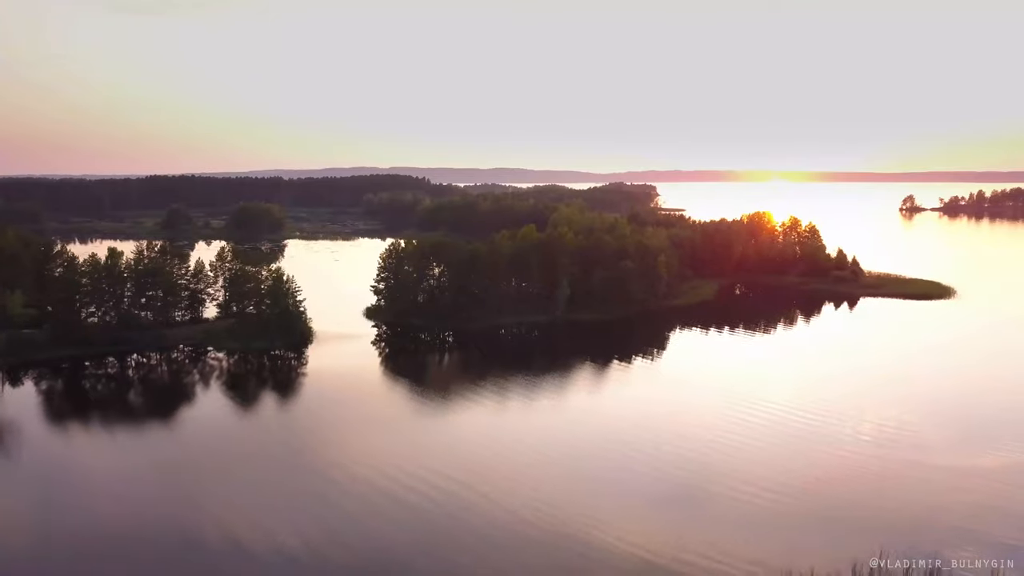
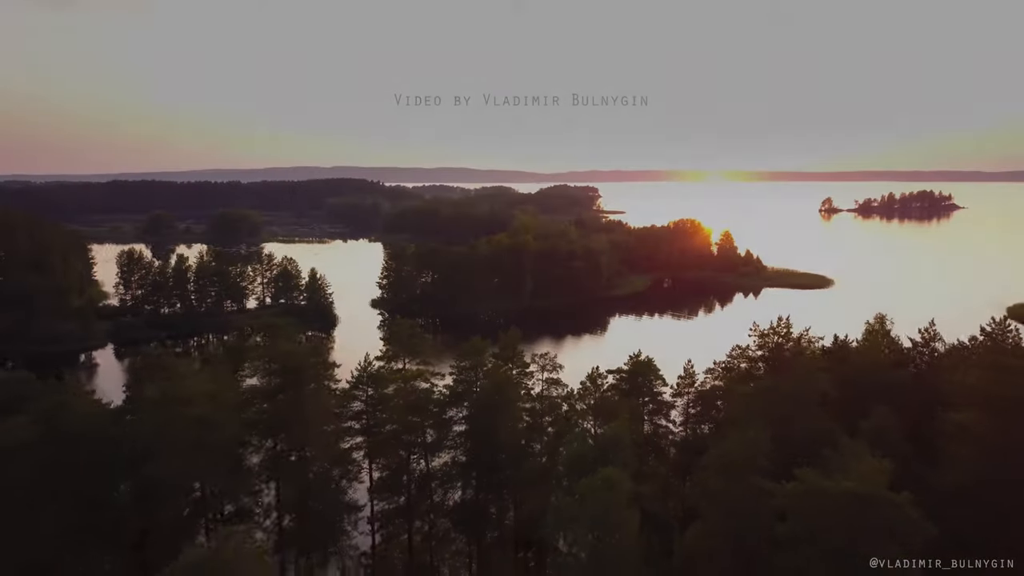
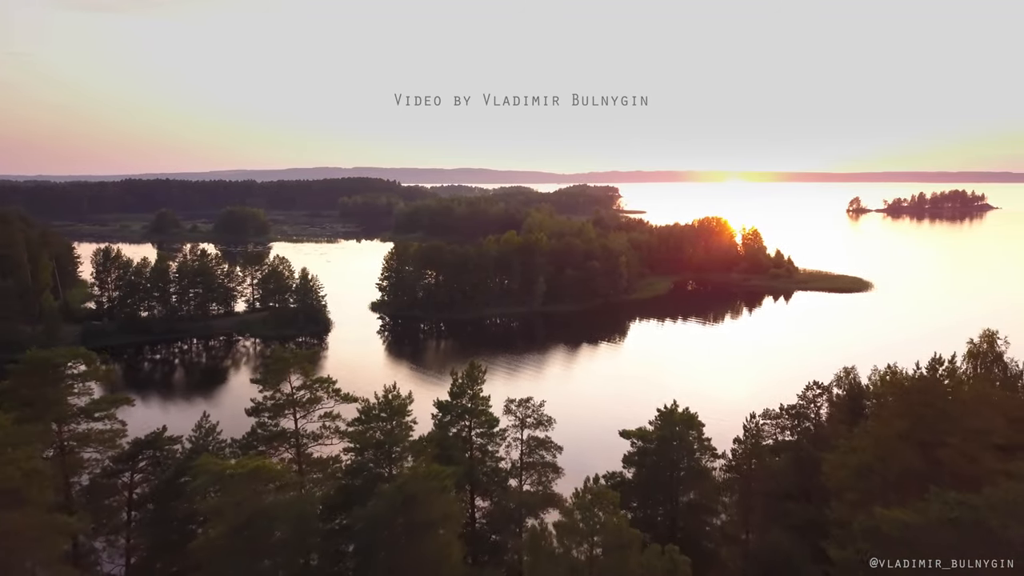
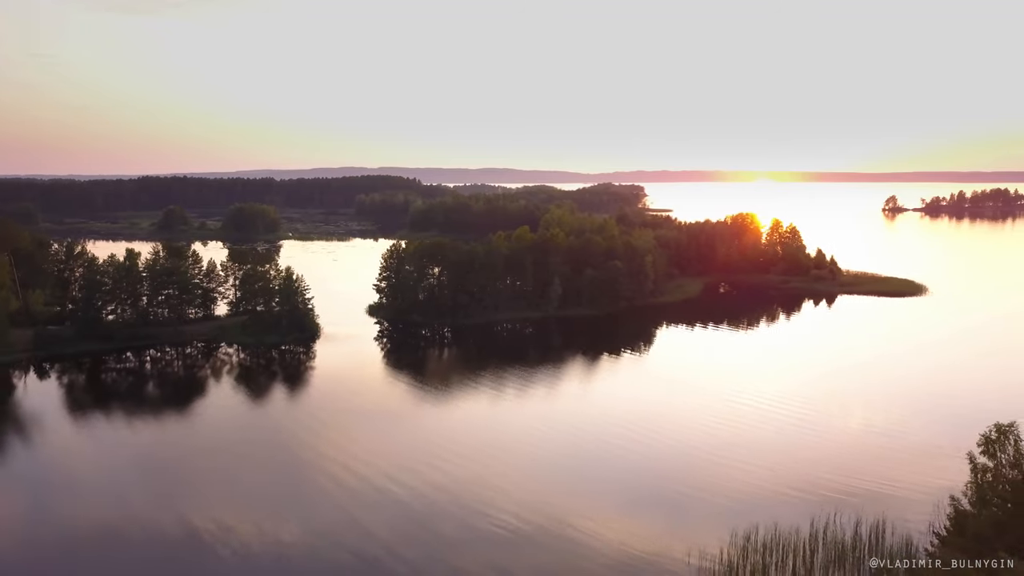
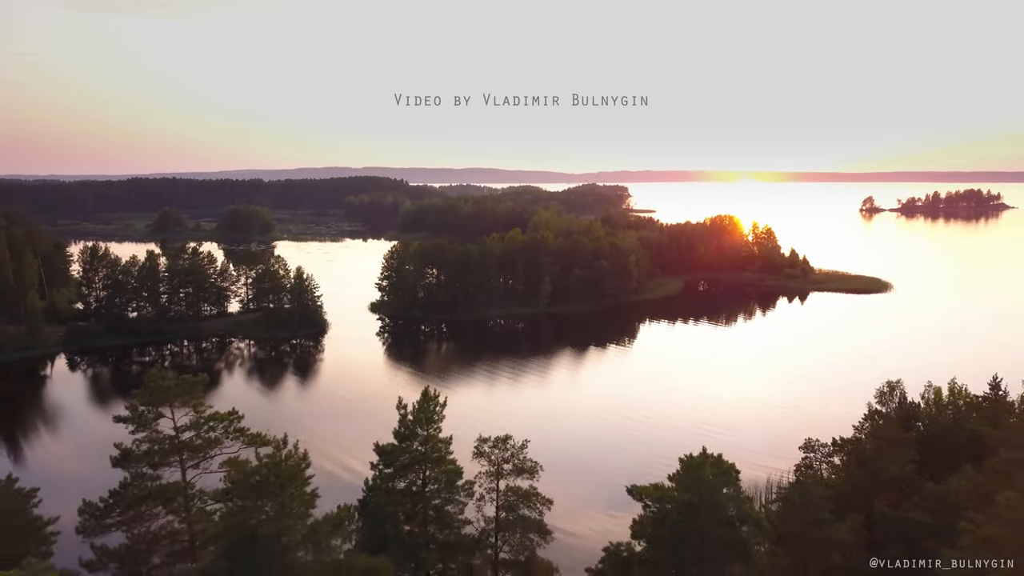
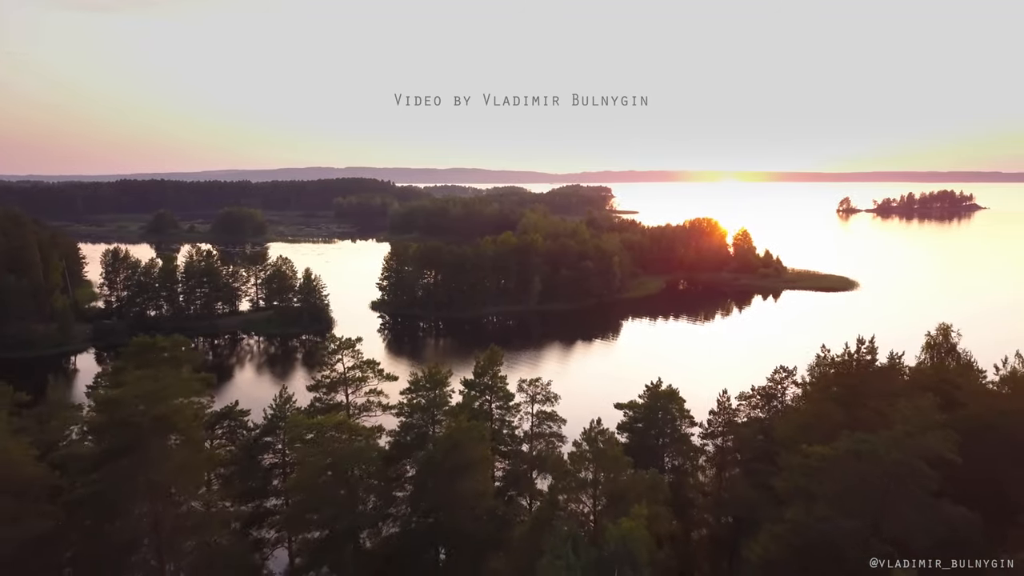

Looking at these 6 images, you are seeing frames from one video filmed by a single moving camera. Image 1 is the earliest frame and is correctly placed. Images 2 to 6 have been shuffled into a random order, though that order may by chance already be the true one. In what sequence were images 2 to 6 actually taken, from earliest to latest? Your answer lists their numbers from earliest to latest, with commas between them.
4, 5, 3, 6, 2
